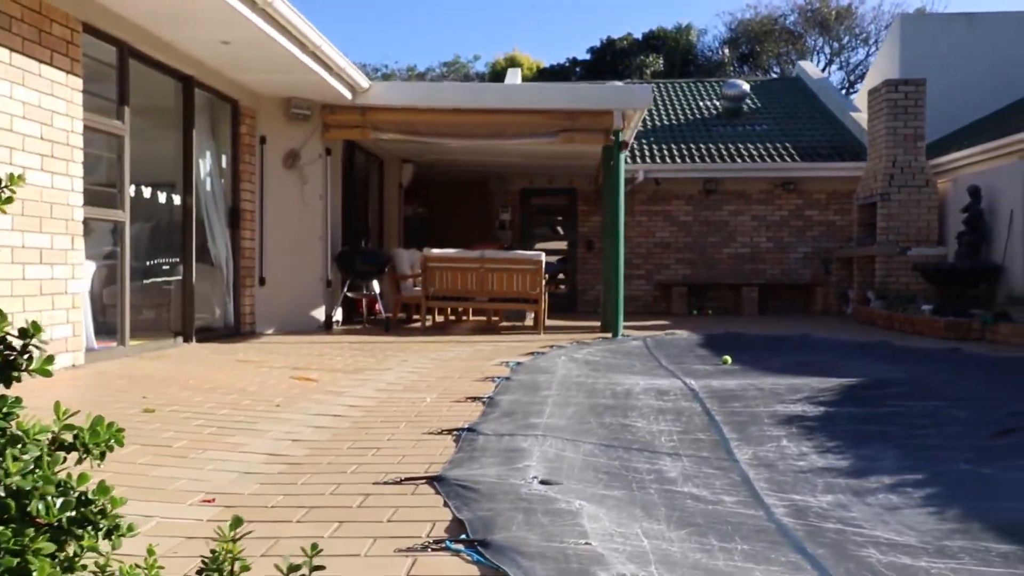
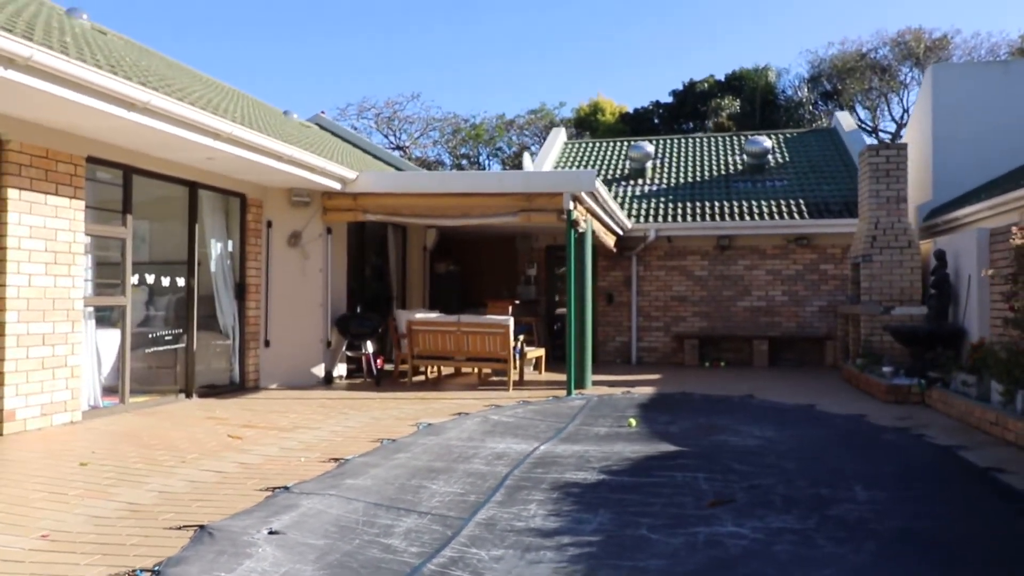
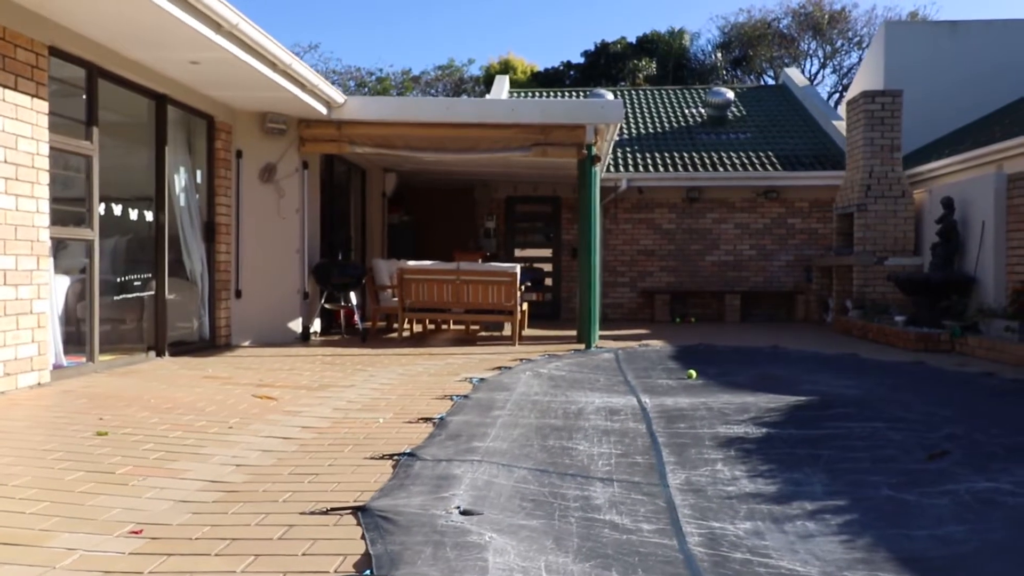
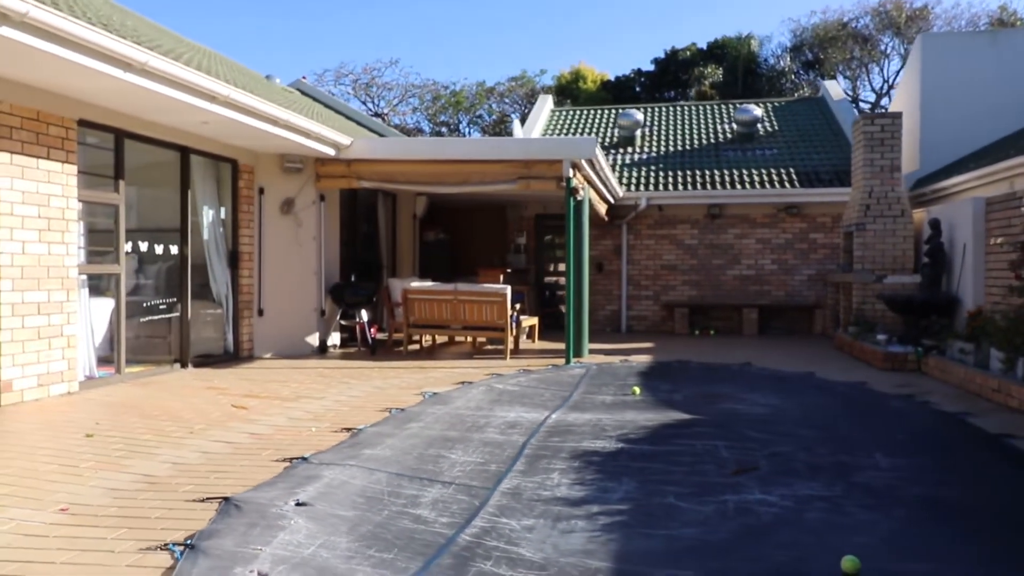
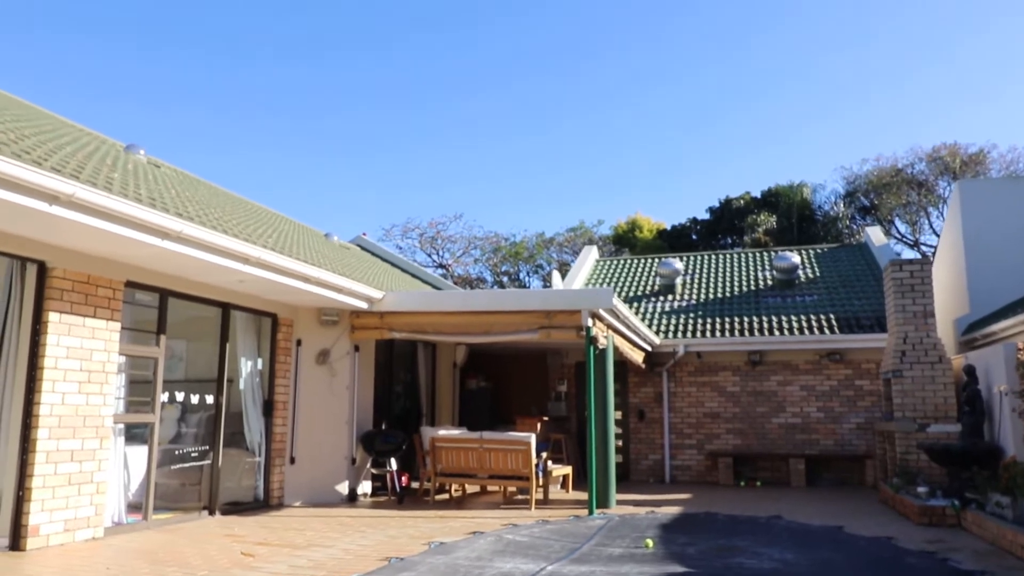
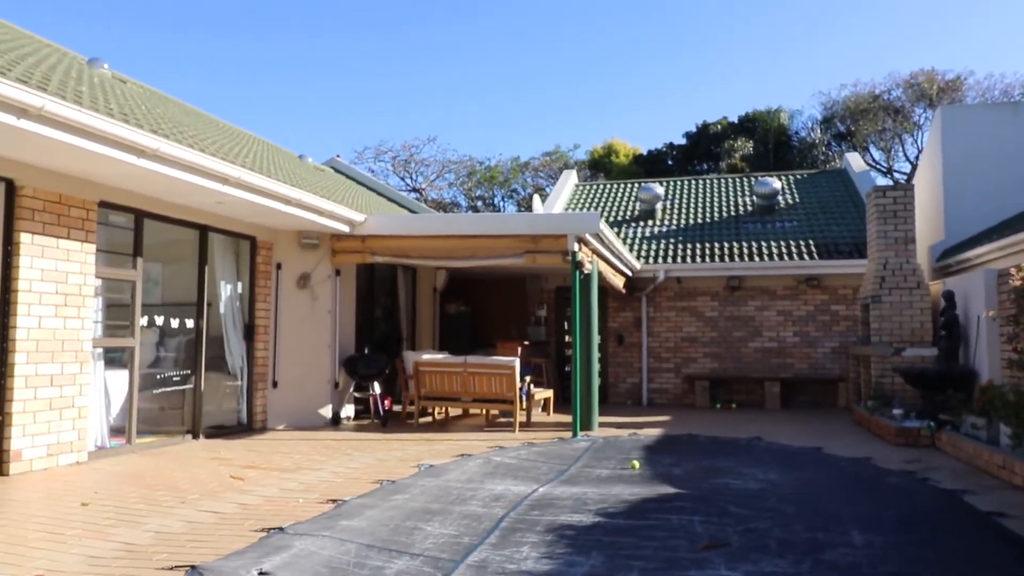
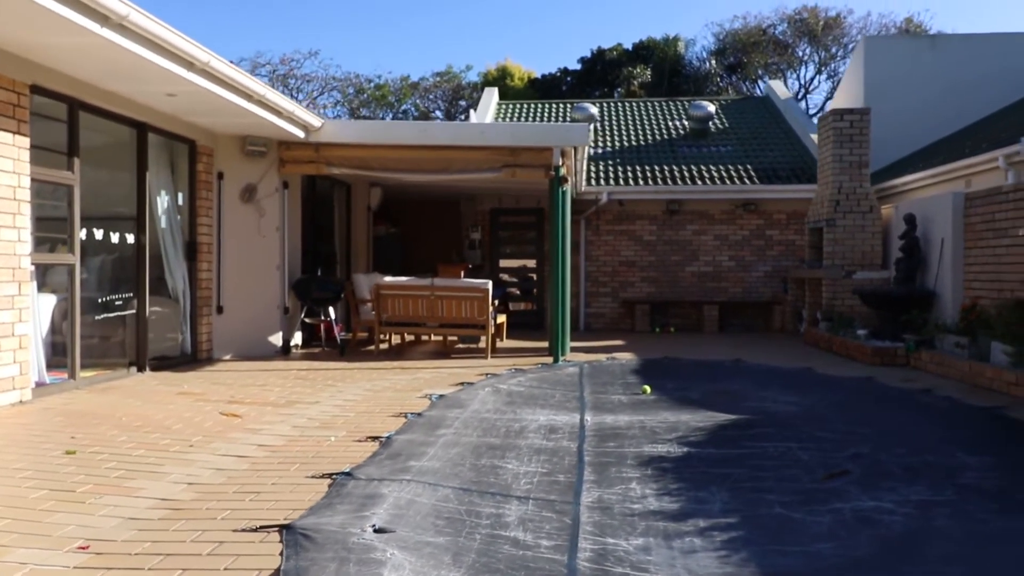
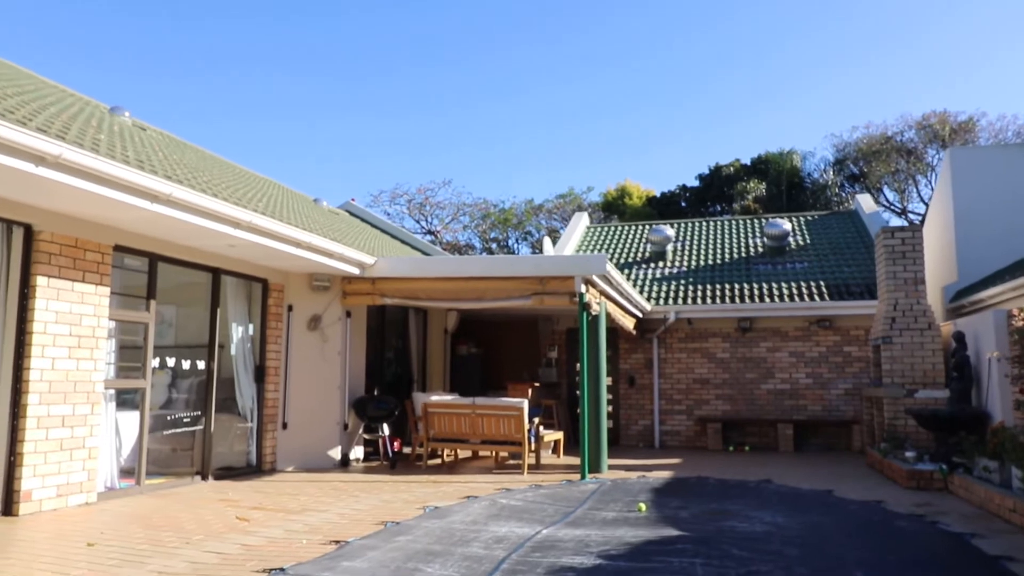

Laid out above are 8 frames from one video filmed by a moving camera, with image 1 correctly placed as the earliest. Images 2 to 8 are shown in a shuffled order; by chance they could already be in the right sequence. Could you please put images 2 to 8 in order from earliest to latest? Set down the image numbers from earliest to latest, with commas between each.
3, 7, 4, 2, 6, 8, 5
